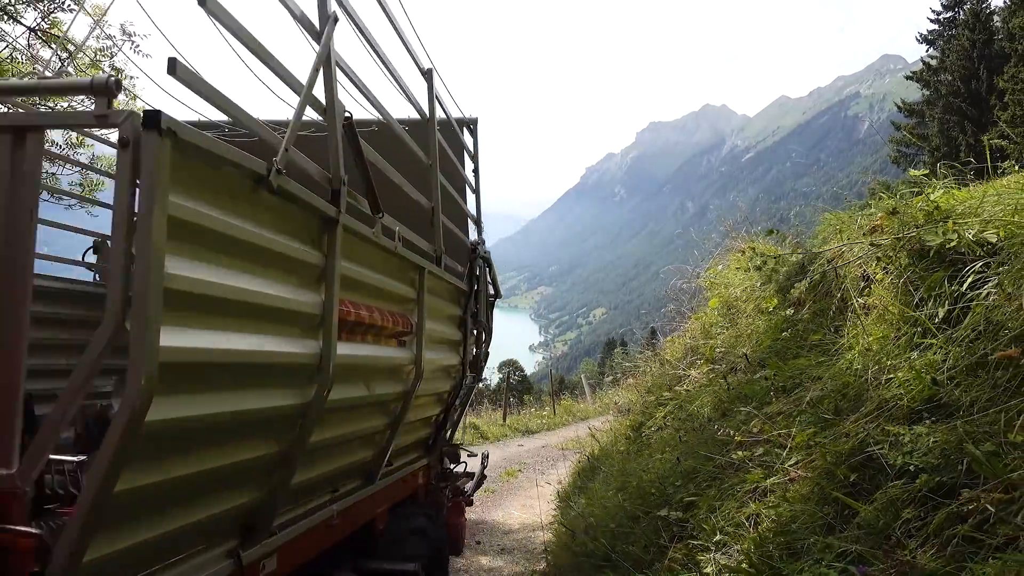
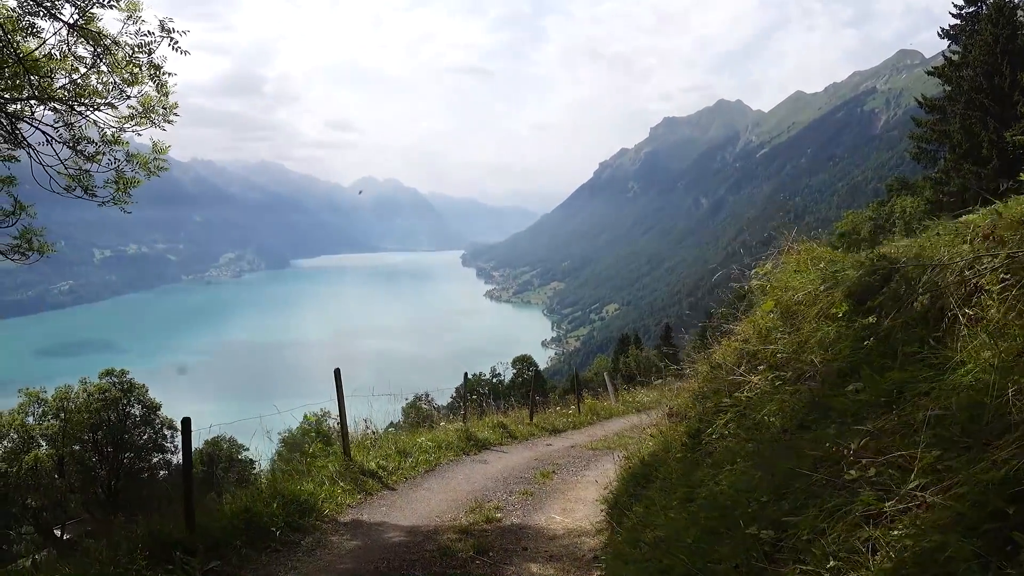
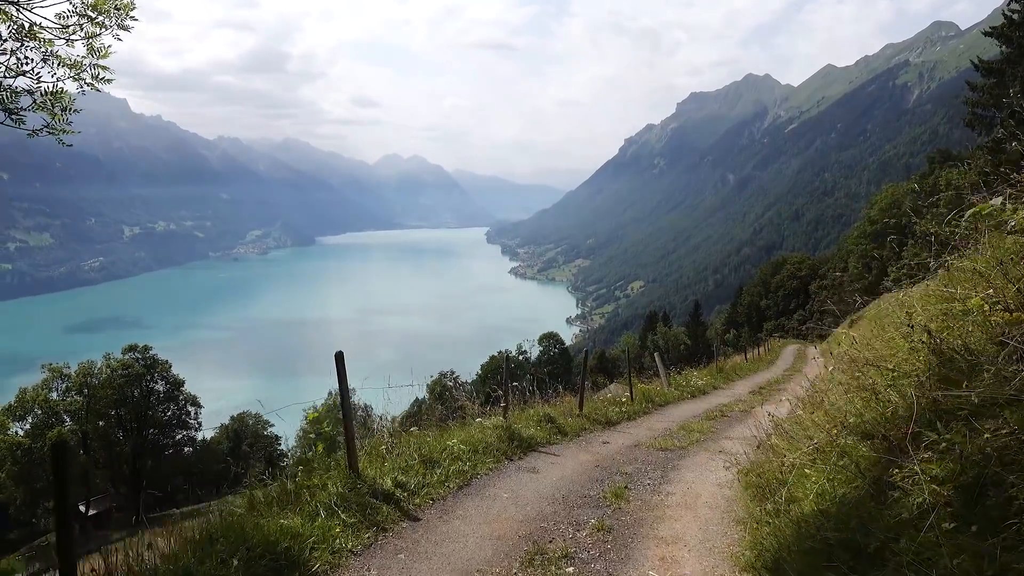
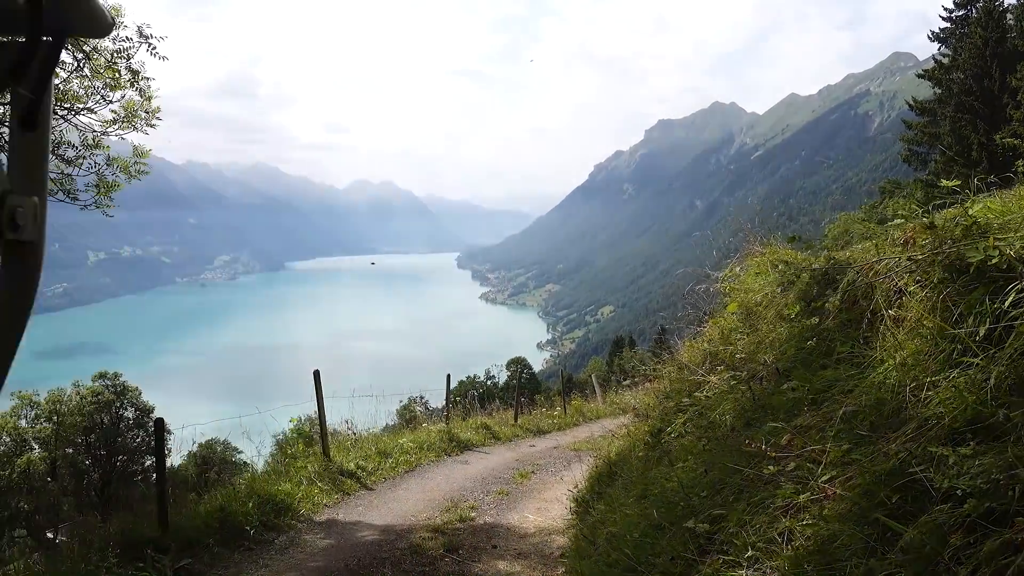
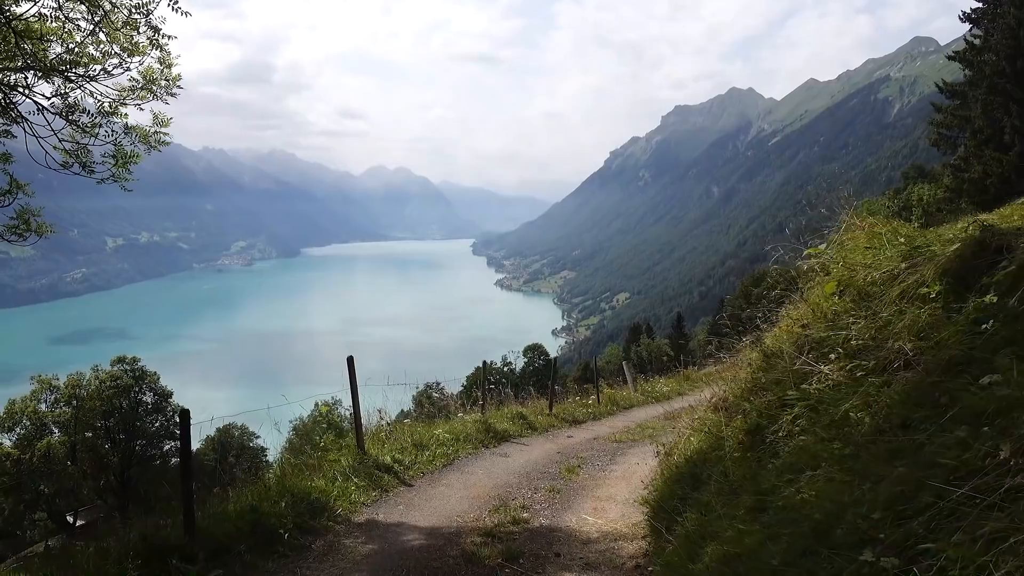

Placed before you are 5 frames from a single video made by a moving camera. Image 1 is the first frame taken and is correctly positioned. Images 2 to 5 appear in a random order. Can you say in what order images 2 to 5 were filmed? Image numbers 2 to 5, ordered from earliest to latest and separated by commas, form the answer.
4, 2, 5, 3
